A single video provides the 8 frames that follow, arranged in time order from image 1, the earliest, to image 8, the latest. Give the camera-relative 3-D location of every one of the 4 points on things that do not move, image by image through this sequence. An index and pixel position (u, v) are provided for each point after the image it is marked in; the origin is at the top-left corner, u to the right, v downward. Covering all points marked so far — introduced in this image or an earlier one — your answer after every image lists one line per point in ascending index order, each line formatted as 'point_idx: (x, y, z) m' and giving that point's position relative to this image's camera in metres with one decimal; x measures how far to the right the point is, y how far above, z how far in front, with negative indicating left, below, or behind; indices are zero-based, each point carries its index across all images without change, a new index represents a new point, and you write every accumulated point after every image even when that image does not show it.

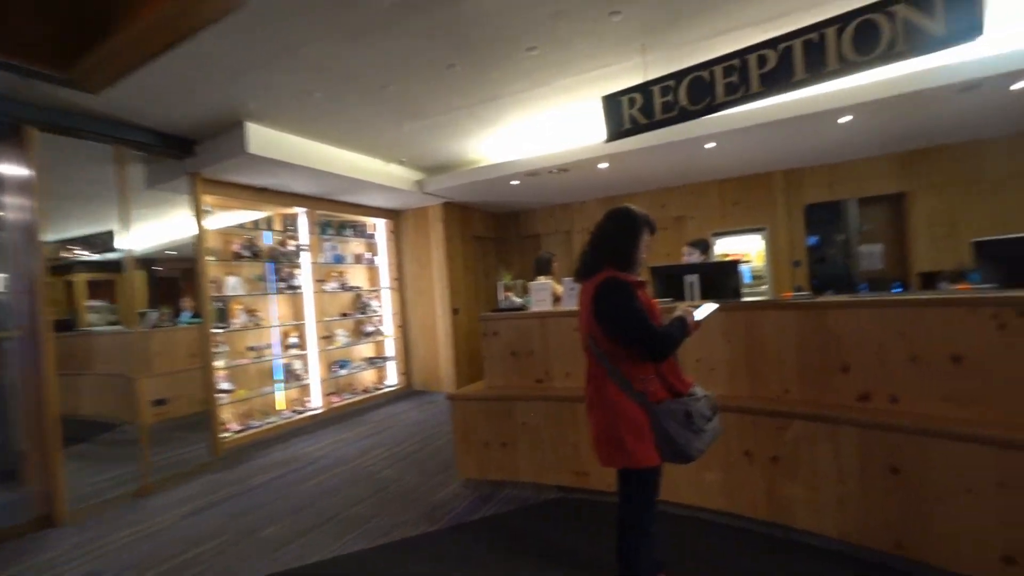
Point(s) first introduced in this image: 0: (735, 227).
0: (+3.1, +0.8, +6.4) m
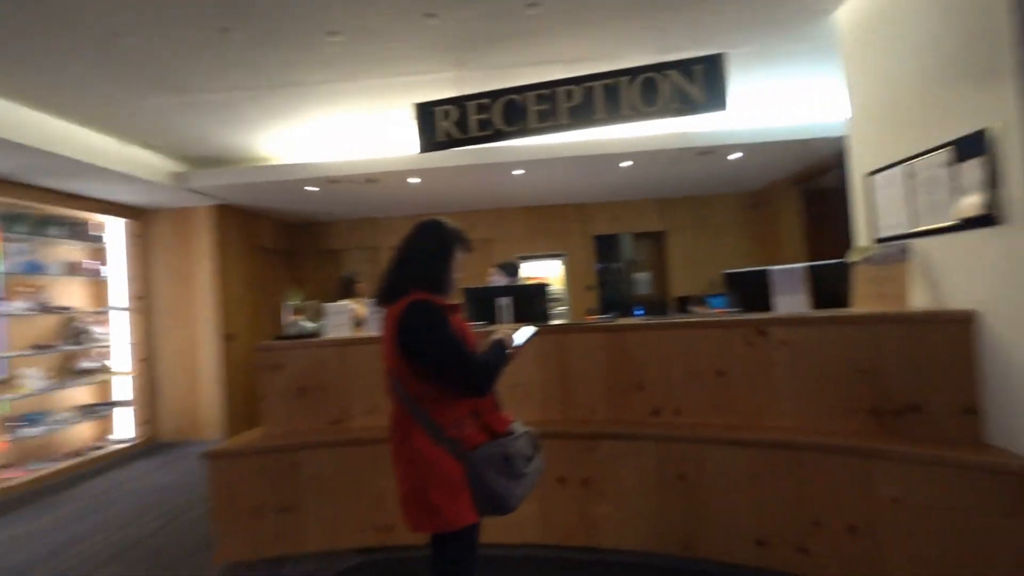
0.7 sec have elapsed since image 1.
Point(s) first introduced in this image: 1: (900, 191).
0: (+0.3, +0.5, +6.9) m
1: (+2.0, +0.5, +2.4) m
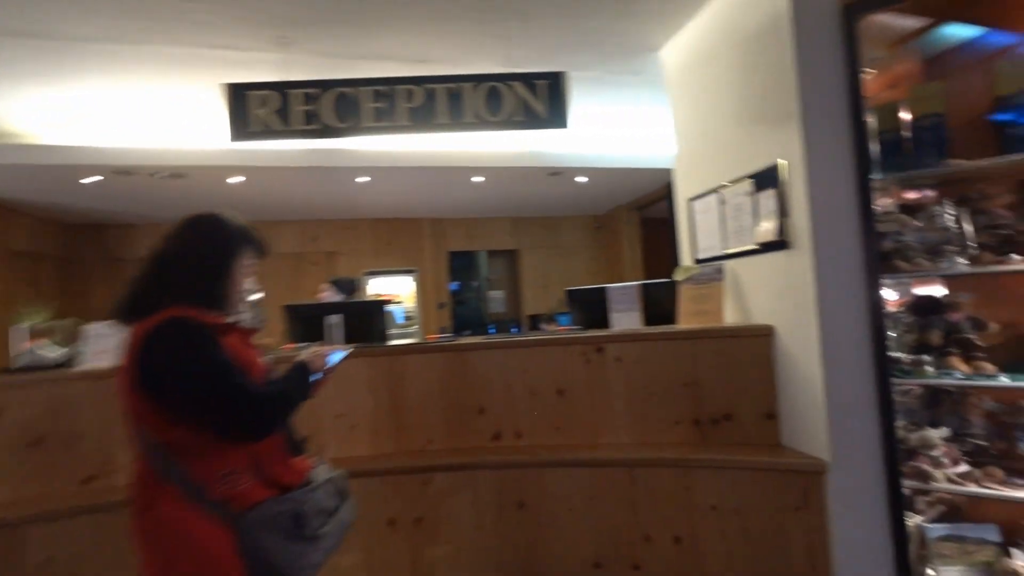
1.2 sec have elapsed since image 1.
0: (-1.7, +0.3, +6.5) m
1: (+1.1, +0.4, +2.6) m
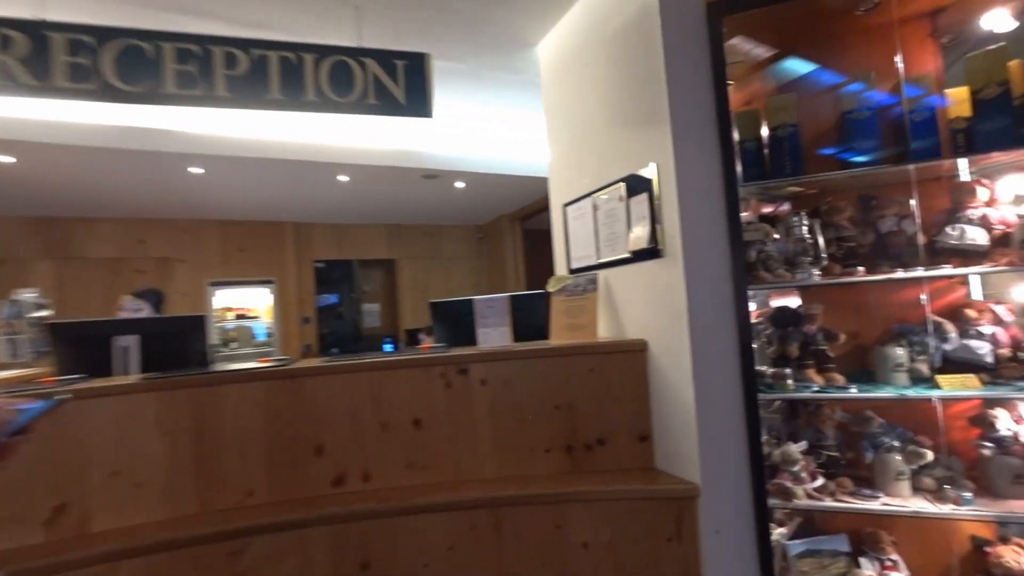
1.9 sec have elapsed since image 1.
0: (-3.2, +0.1, +5.6) m
1: (+0.4, +0.3, +2.5) m
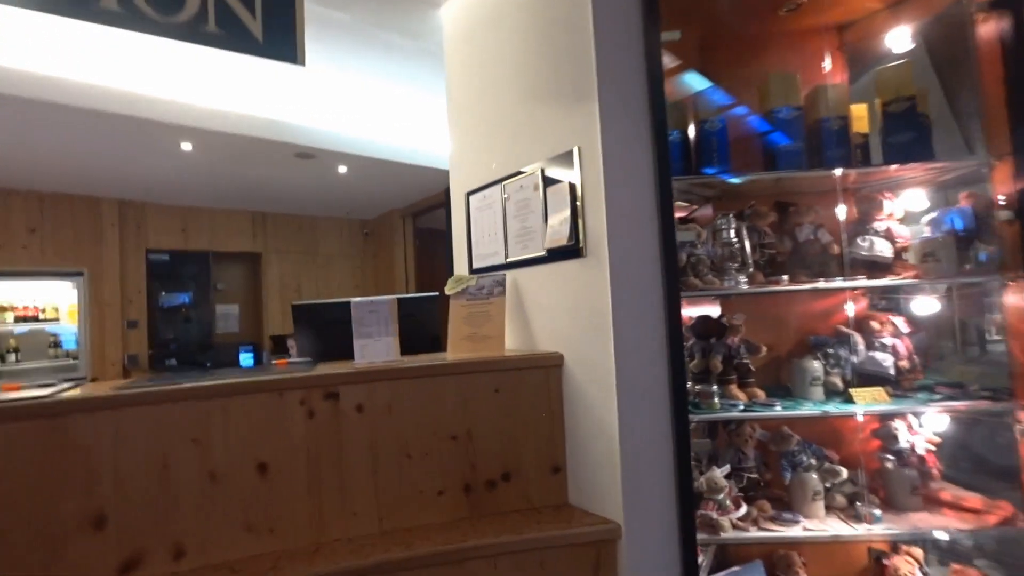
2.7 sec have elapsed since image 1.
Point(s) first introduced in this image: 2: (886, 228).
0: (-4.4, +0.2, +4.2) m
1: (-0.1, +0.3, +2.1) m
2: (+1.4, +0.2, +1.8) m
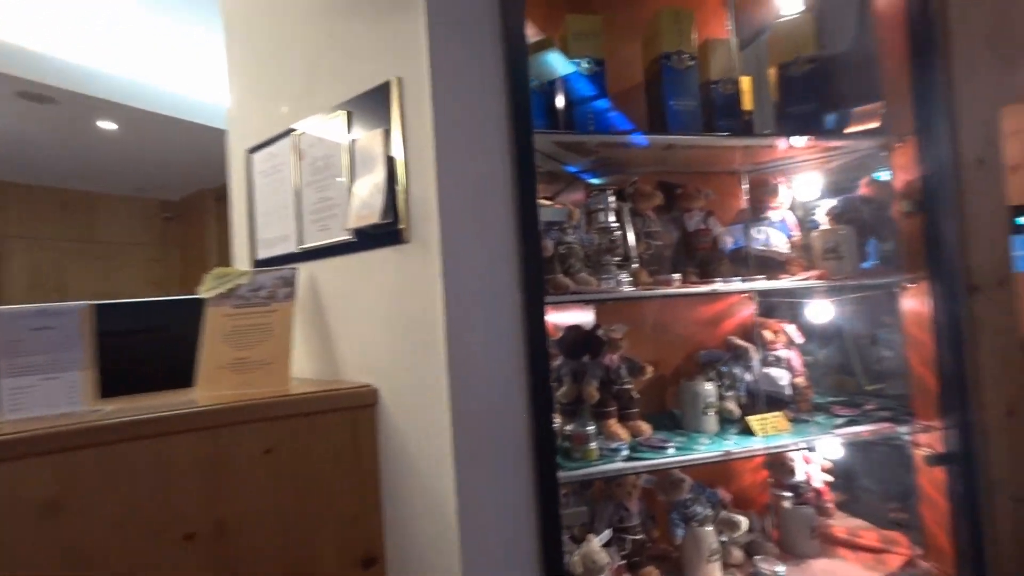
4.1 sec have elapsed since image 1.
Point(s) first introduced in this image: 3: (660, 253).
0: (-5.4, +0.2, +2.4) m
1: (-0.7, +0.3, +1.4) m
2: (+0.8, +0.2, +1.5) m
3: (+0.4, +0.1, +1.4) m
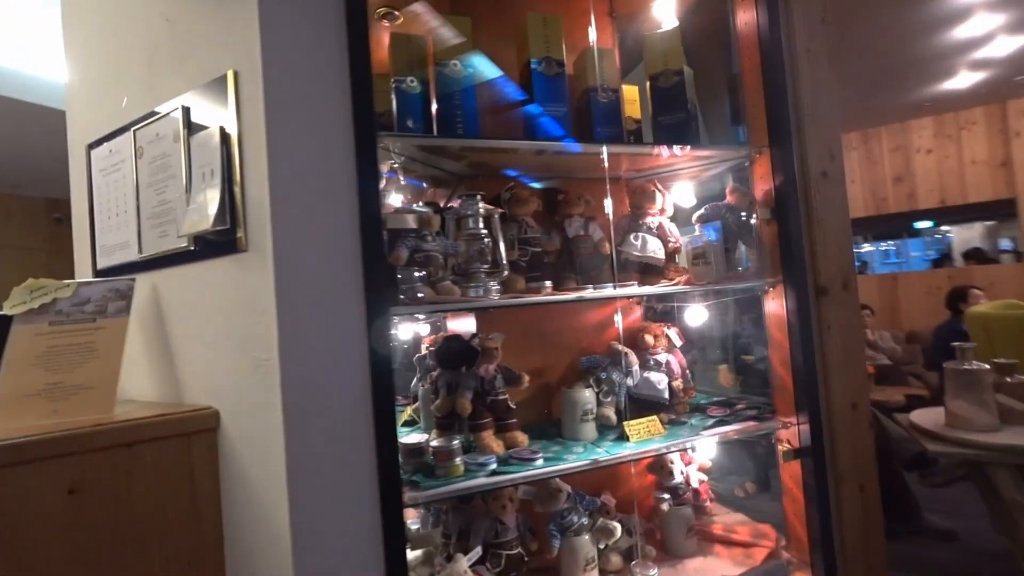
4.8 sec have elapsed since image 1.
0: (-5.8, +0.1, +1.8) m
1: (-1.1, +0.3, +1.3) m
2: (+0.5, +0.2, +1.5) m
3: (+0.1, +0.1, +1.4) m
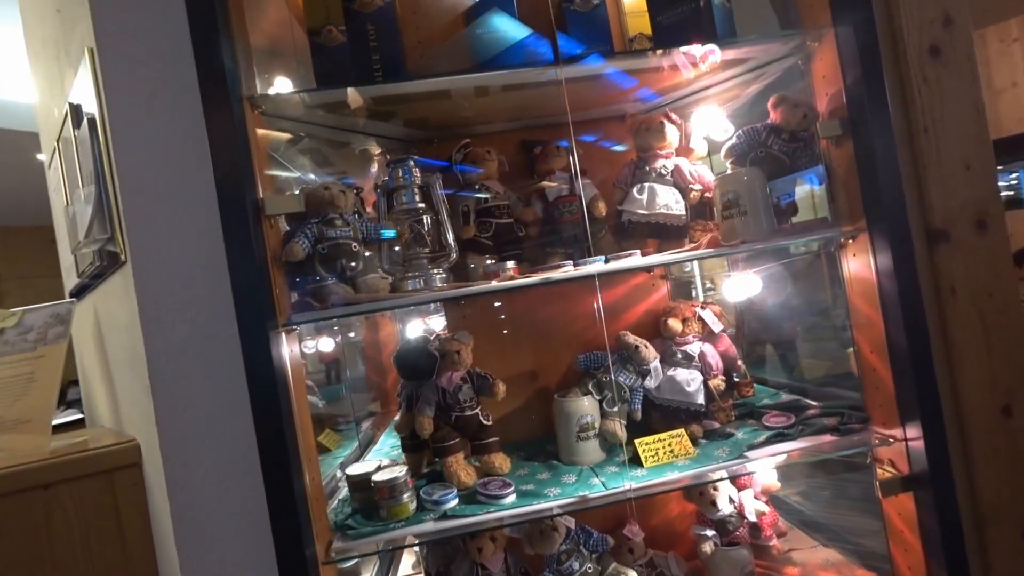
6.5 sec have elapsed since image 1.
0: (-5.7, -0.3, +2.7) m
1: (-1.1, +0.2, +1.2) m
2: (+0.4, +0.3, +1.1) m
3: (0.0, +0.1, +1.1) m
